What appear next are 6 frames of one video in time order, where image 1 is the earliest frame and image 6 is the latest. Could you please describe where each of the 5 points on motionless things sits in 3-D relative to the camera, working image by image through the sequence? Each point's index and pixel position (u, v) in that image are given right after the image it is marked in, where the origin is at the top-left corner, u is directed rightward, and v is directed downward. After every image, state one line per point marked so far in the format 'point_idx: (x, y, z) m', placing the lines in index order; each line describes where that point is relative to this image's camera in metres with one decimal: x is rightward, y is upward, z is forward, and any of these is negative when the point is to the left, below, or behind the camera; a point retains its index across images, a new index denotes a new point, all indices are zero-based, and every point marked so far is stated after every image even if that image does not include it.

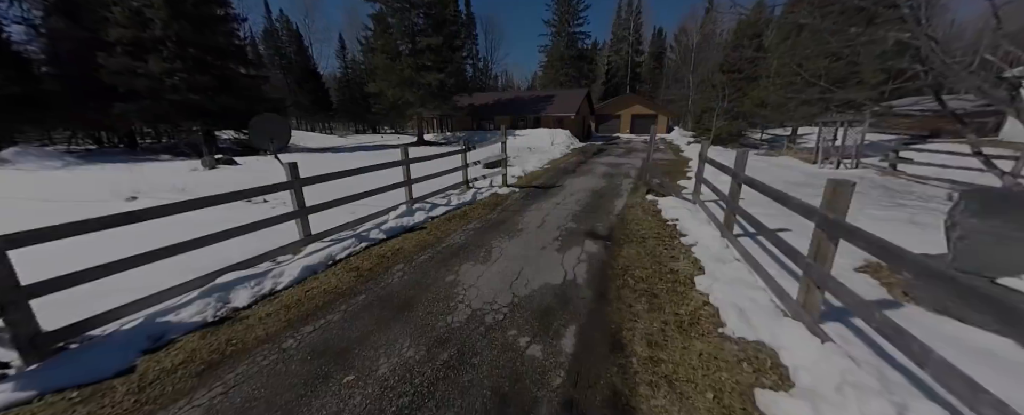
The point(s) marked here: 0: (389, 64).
0: (-7.2, +8.3, +18.1) m
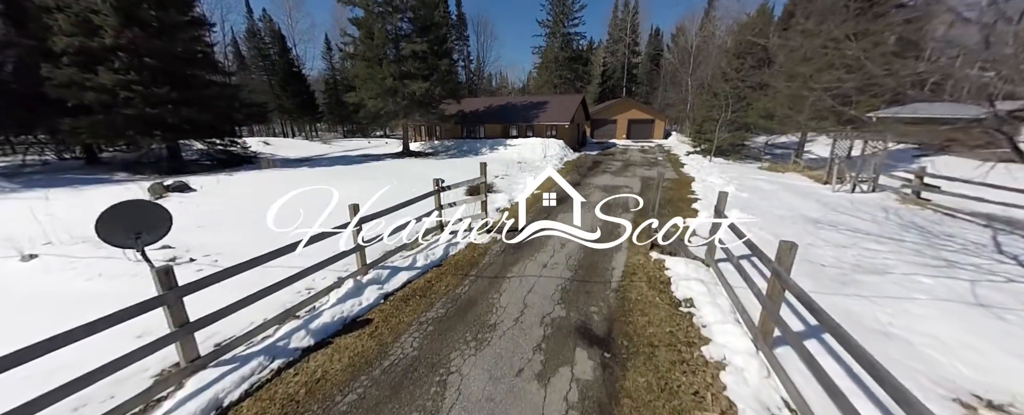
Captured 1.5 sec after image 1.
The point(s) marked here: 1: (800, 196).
0: (-7.7, +7.4, +16.9) m
1: (+8.1, +0.3, +8.8) m
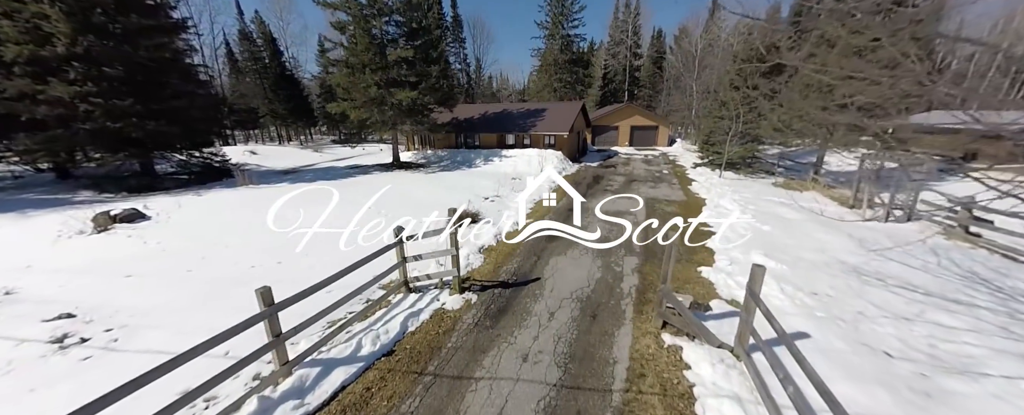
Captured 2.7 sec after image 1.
0: (-8.0, +6.5, +15.9) m
1: (+7.8, -0.5, +7.7) m
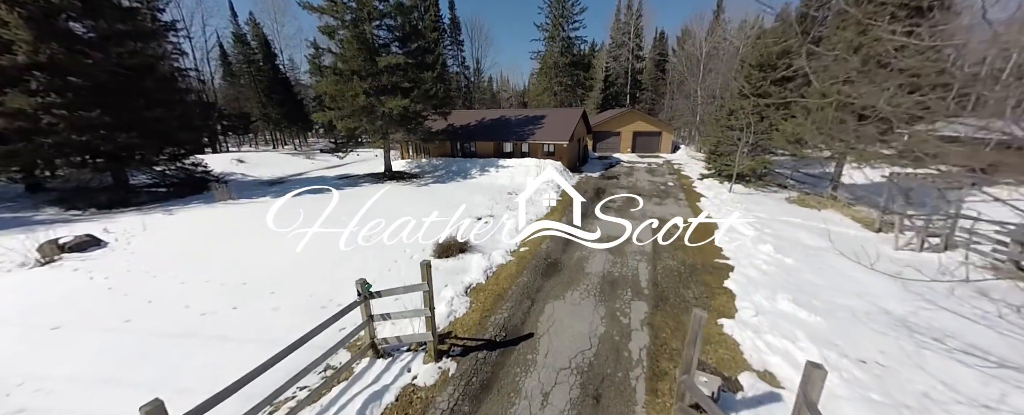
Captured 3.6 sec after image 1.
0: (-8.1, +5.8, +15.1) m
1: (+7.6, -1.2, +6.9) m
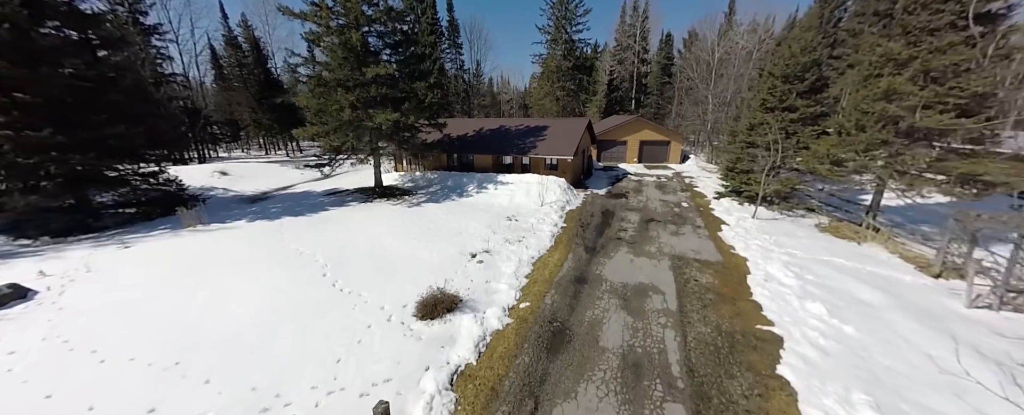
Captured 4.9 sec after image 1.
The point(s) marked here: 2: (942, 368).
0: (-8.2, +4.8, +13.8) m
1: (+7.6, -2.2, +5.6) m
2: (+6.6, -2.4, +4.8) m
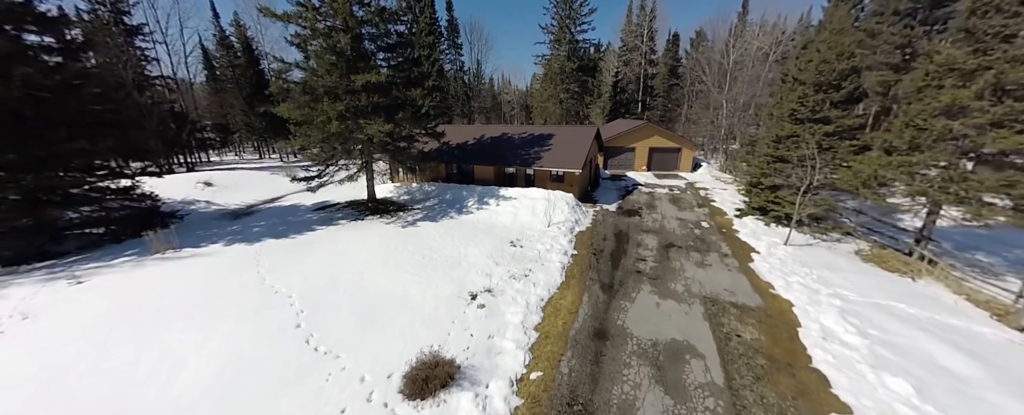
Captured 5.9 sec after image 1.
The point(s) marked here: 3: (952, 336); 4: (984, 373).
0: (-8.0, +4.0, +12.6) m
1: (+7.7, -3.1, +4.4) m
2: (+6.7, -3.3, +3.6) m
3: (+8.8, -2.6, +6.3) m
4: (+8.0, -2.8, +5.3) m
